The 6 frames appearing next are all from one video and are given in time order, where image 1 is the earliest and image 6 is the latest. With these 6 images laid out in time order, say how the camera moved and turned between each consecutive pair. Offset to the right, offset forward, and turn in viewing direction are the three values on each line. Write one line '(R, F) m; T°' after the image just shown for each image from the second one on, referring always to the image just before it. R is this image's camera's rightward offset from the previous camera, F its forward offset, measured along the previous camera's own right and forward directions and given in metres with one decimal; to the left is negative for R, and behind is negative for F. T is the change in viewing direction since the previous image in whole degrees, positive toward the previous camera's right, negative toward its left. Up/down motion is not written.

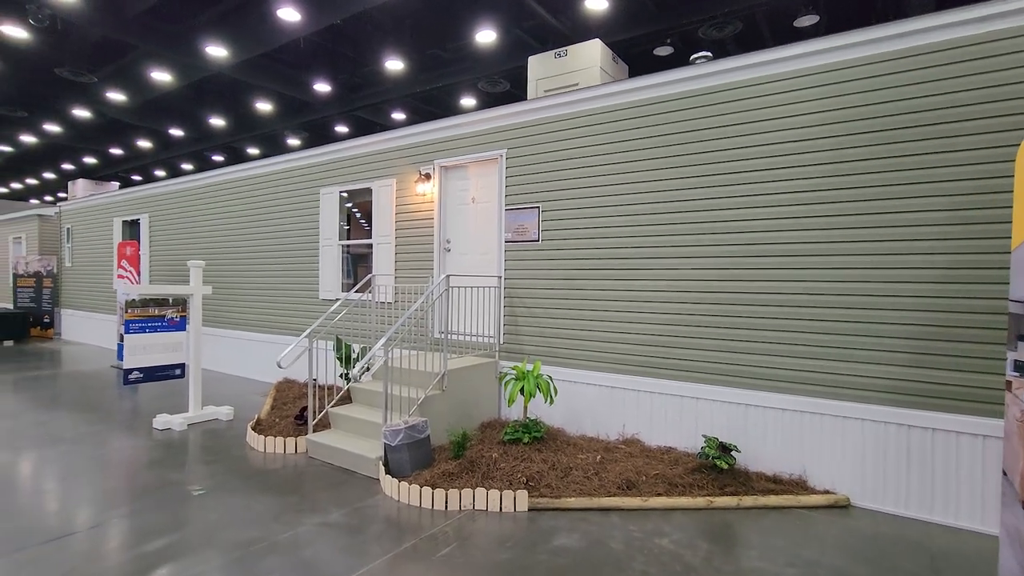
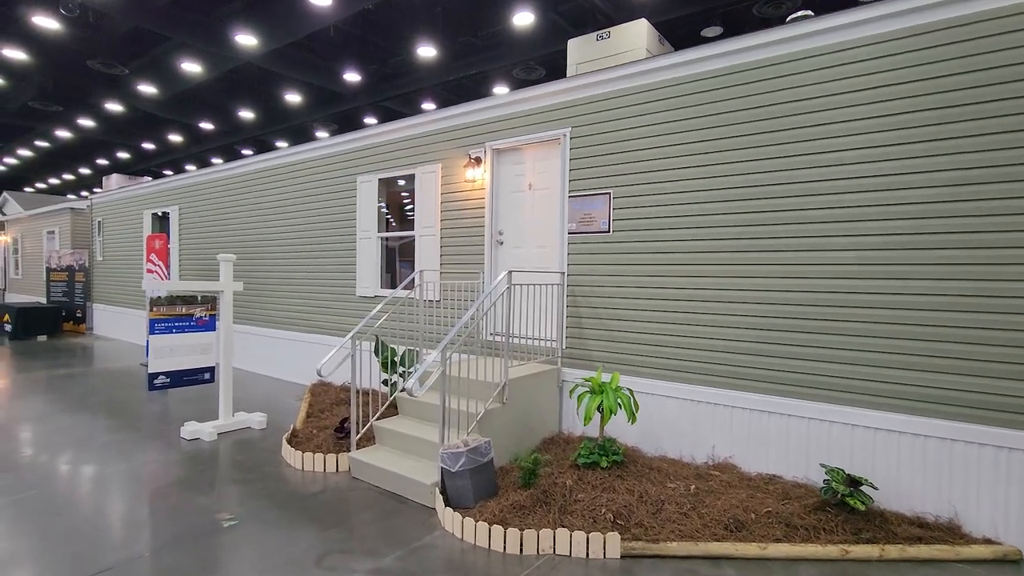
(-0.4, +0.6) m; -2°
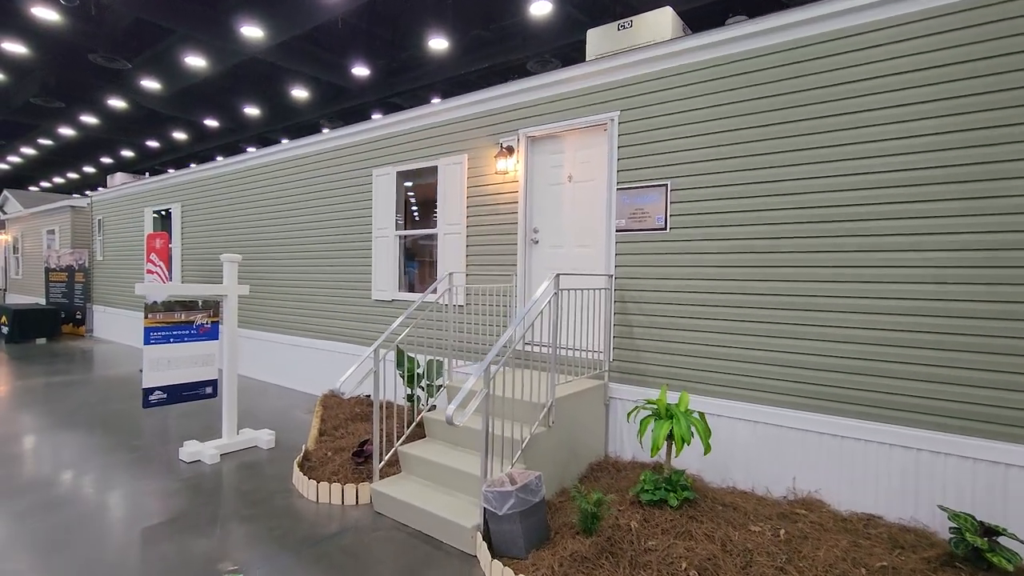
(-0.3, +0.6) m; 0°
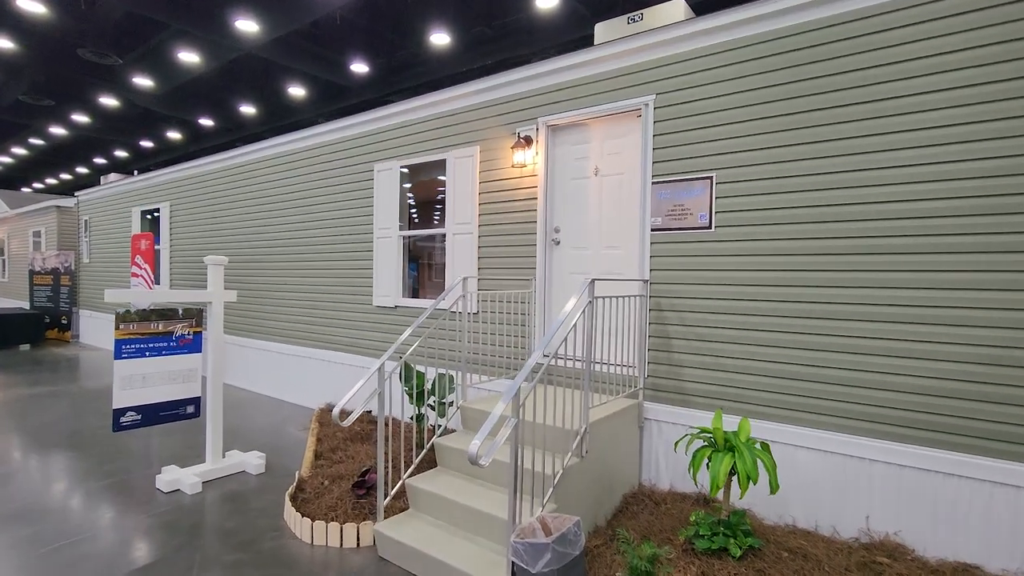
(-0.2, +0.5) m; 0°
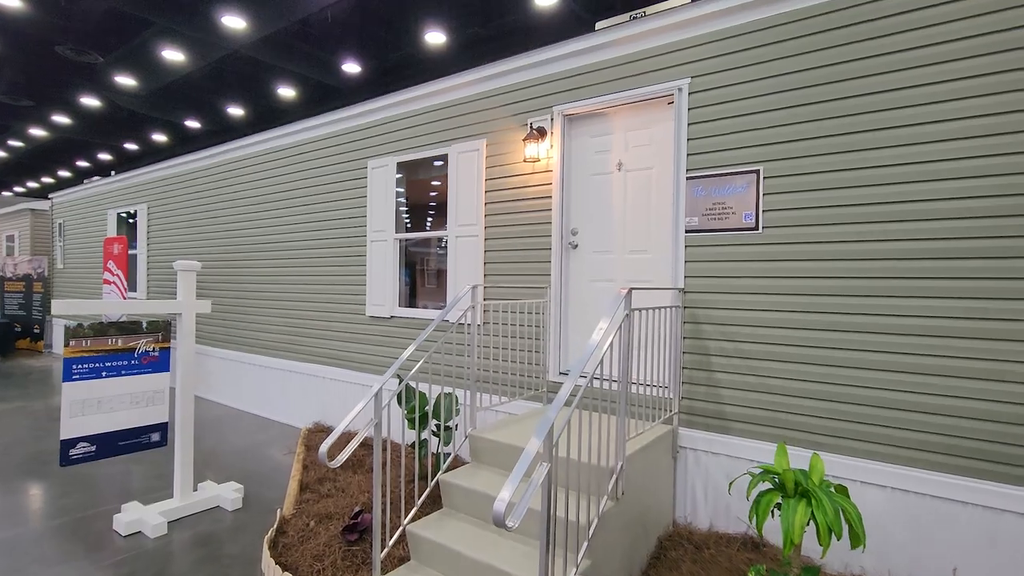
(-0.2, +0.5) m; +1°
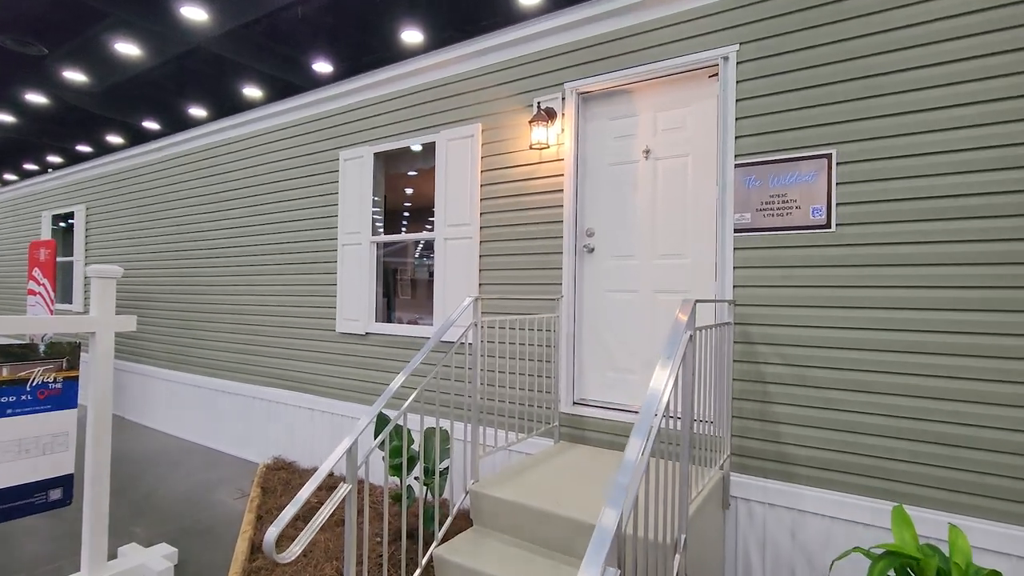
(-0.2, +0.7) m; +3°
